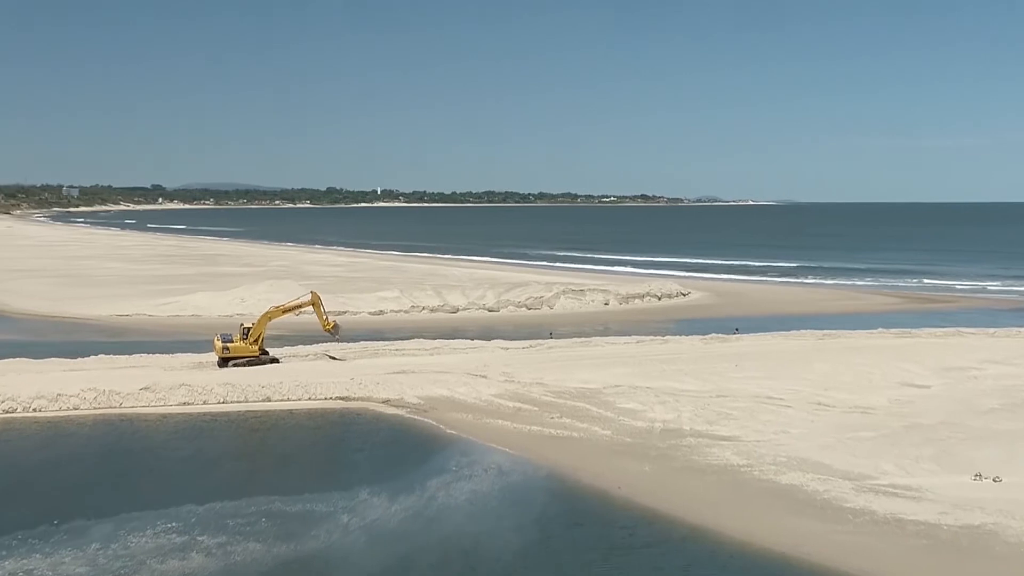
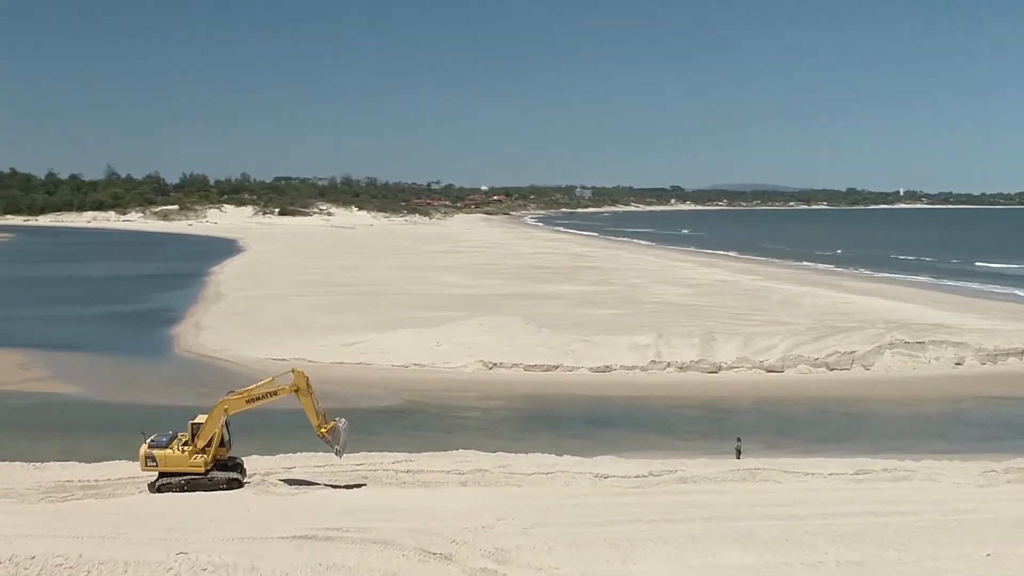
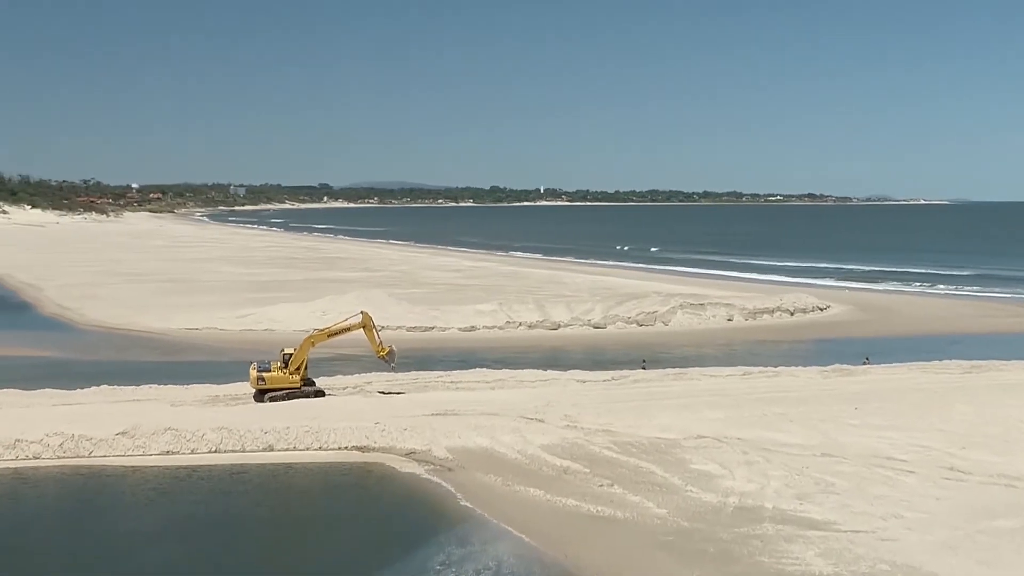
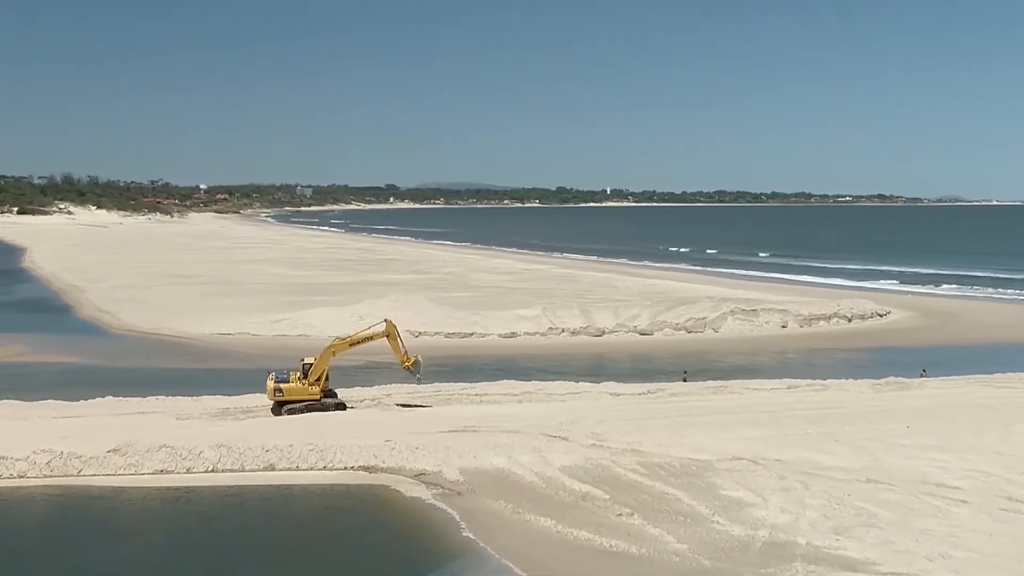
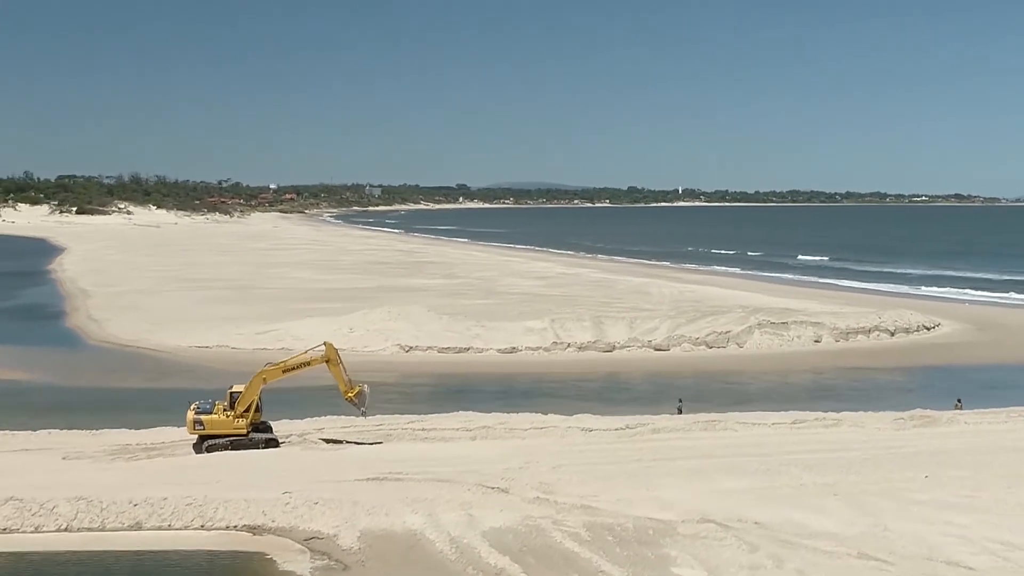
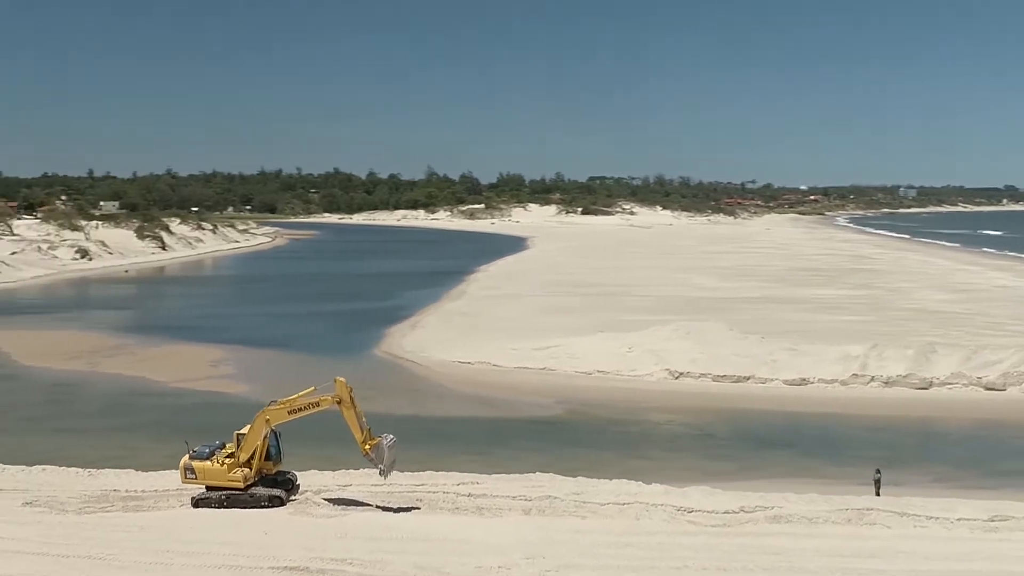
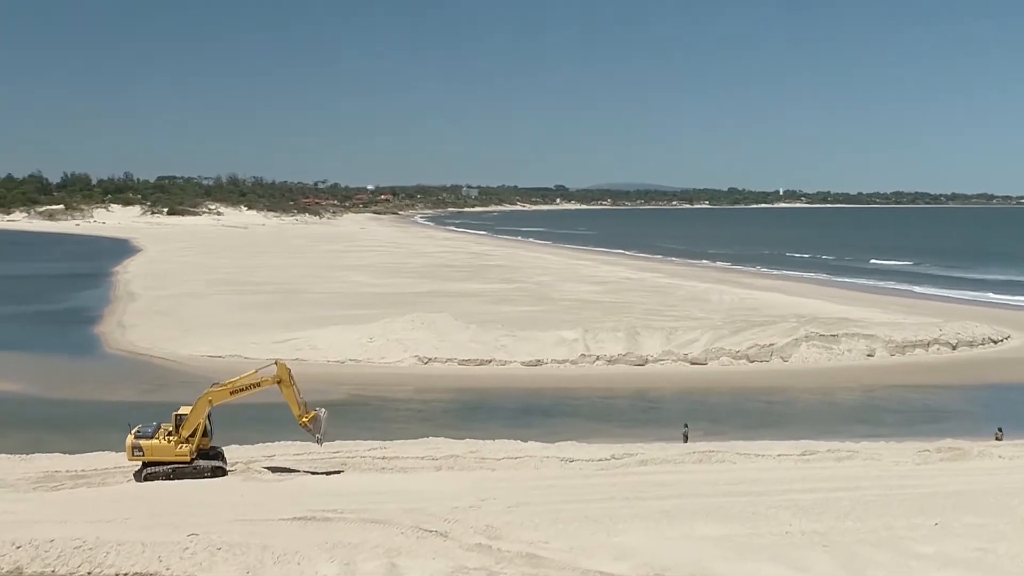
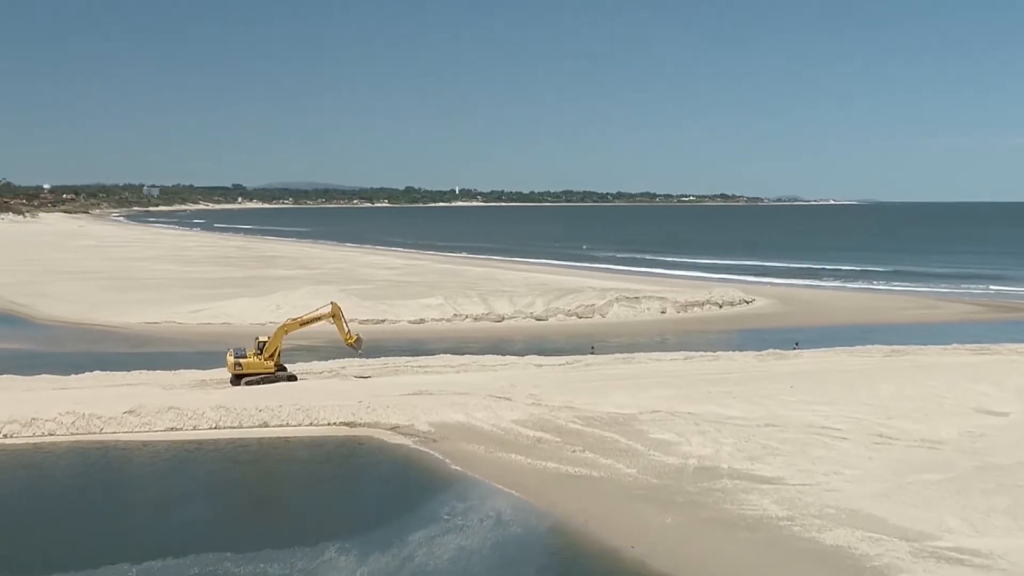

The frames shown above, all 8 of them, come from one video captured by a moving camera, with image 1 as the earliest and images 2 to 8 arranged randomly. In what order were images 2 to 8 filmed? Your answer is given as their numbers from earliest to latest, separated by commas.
8, 3, 4, 5, 7, 2, 6
